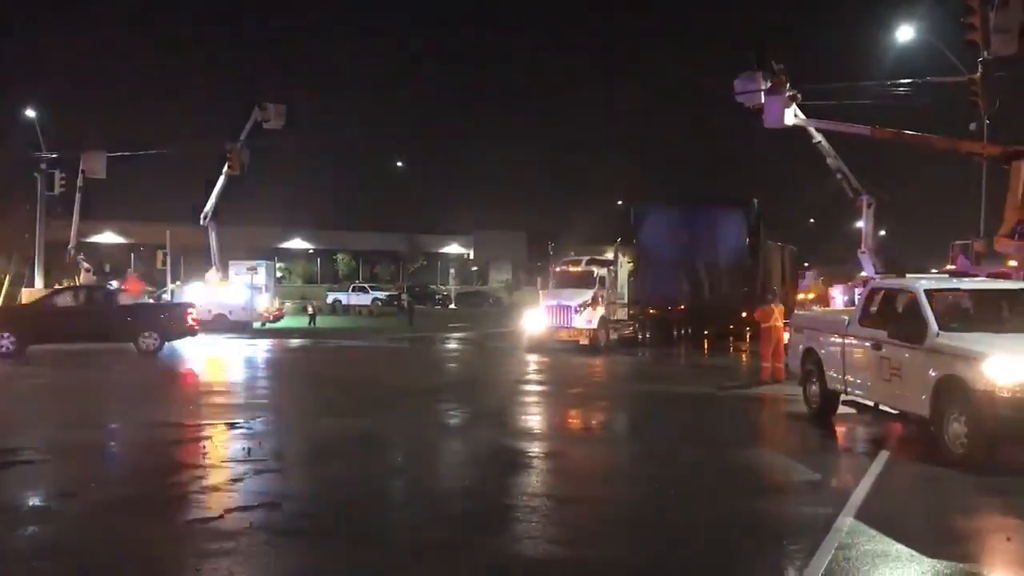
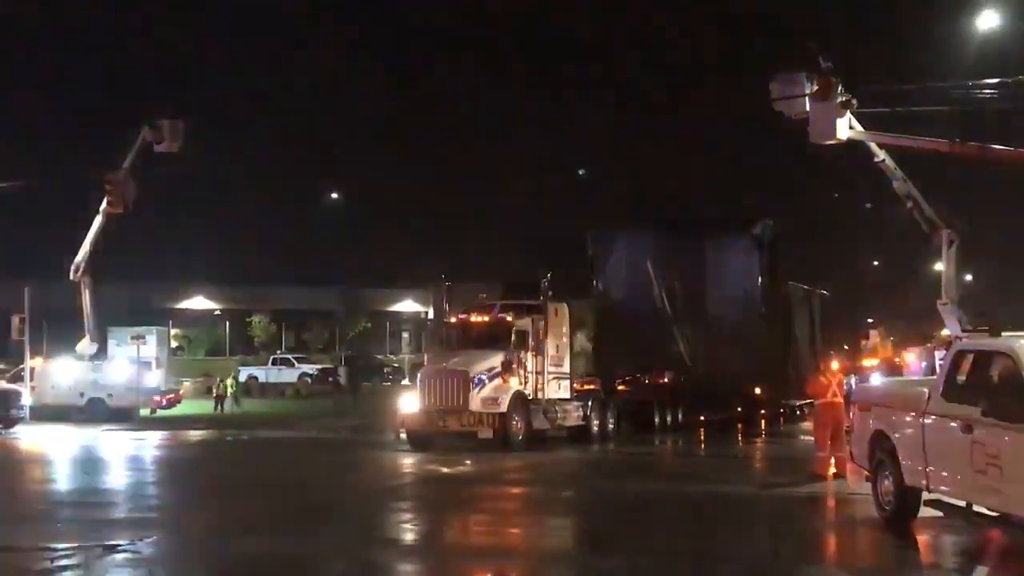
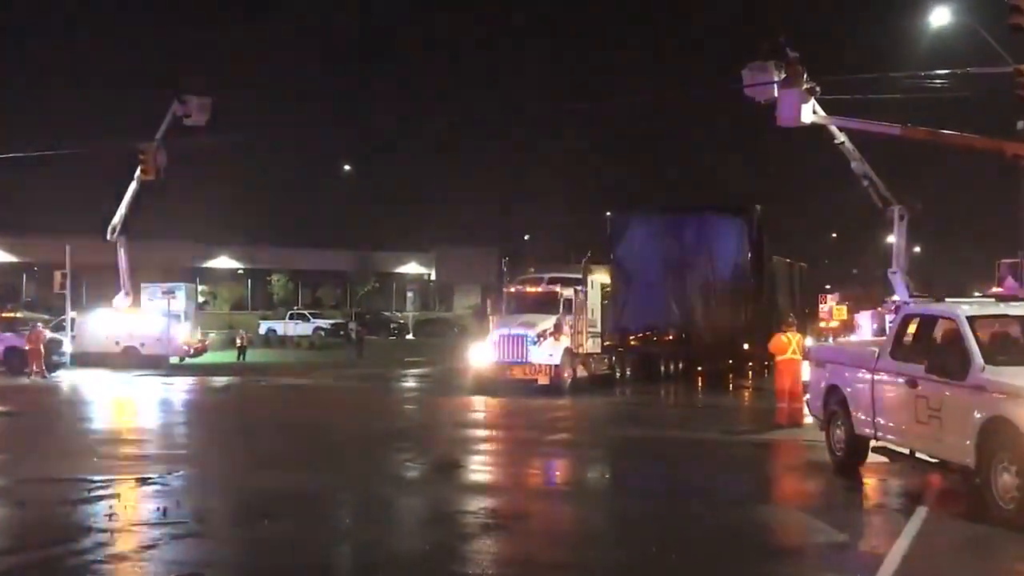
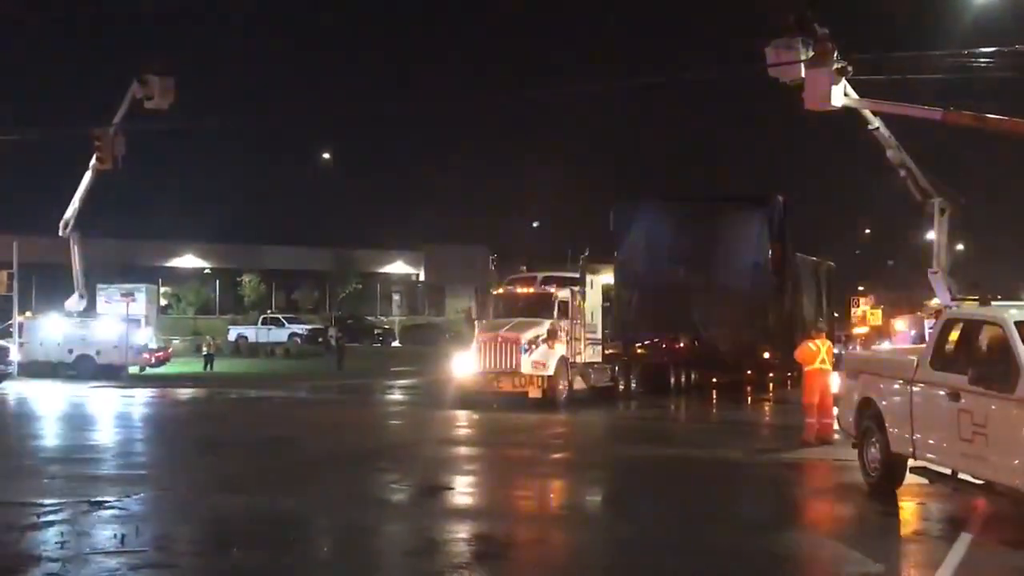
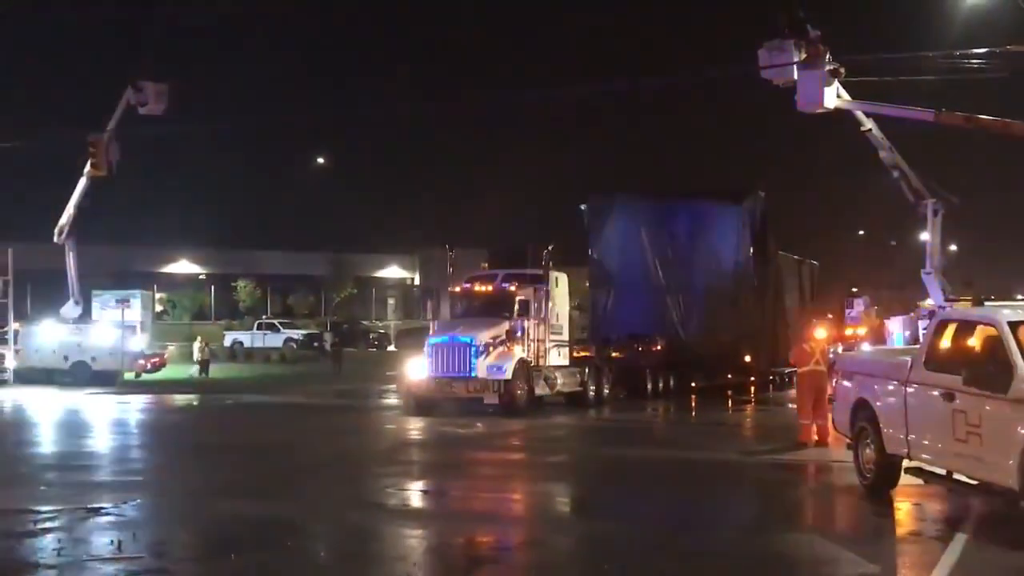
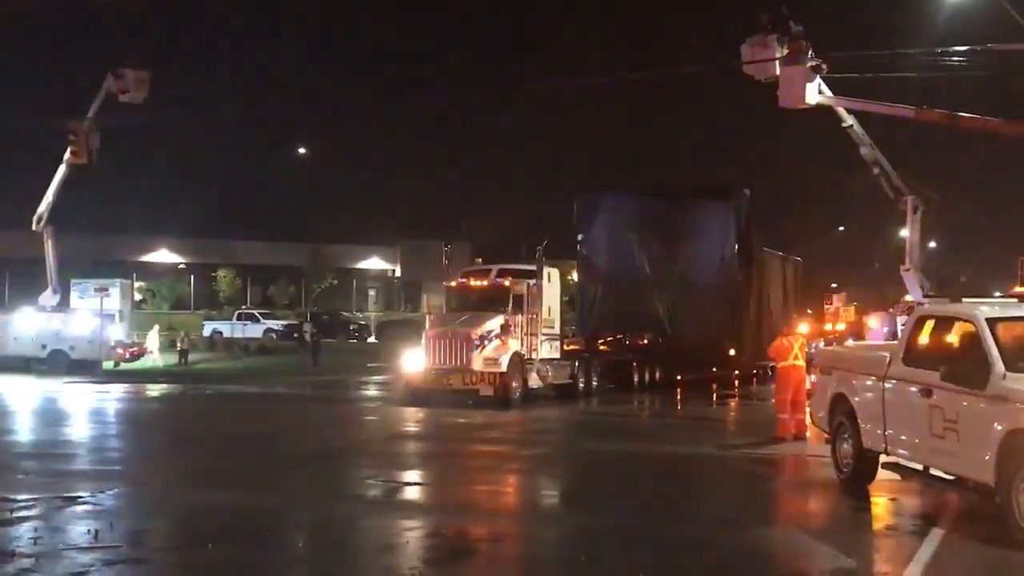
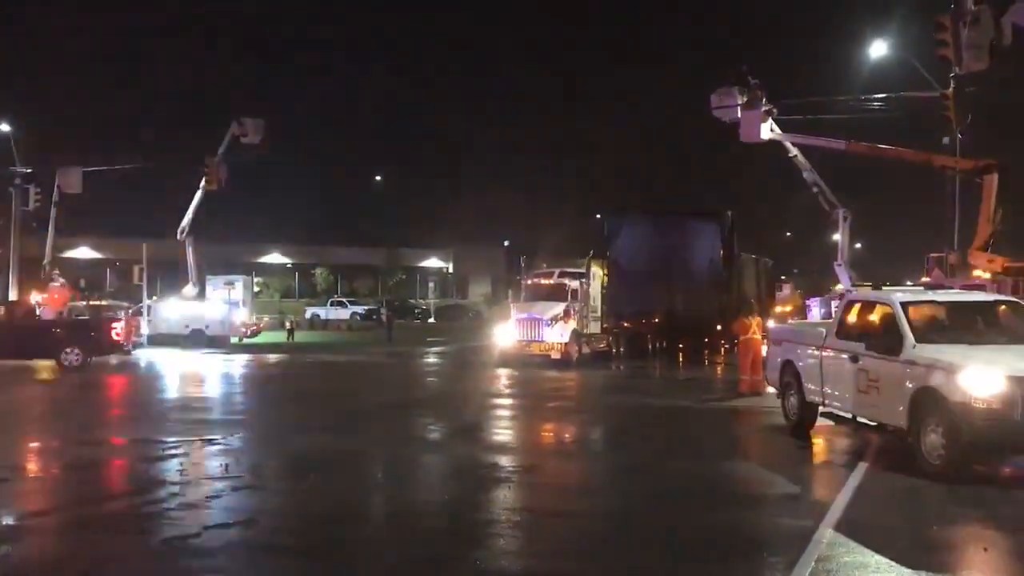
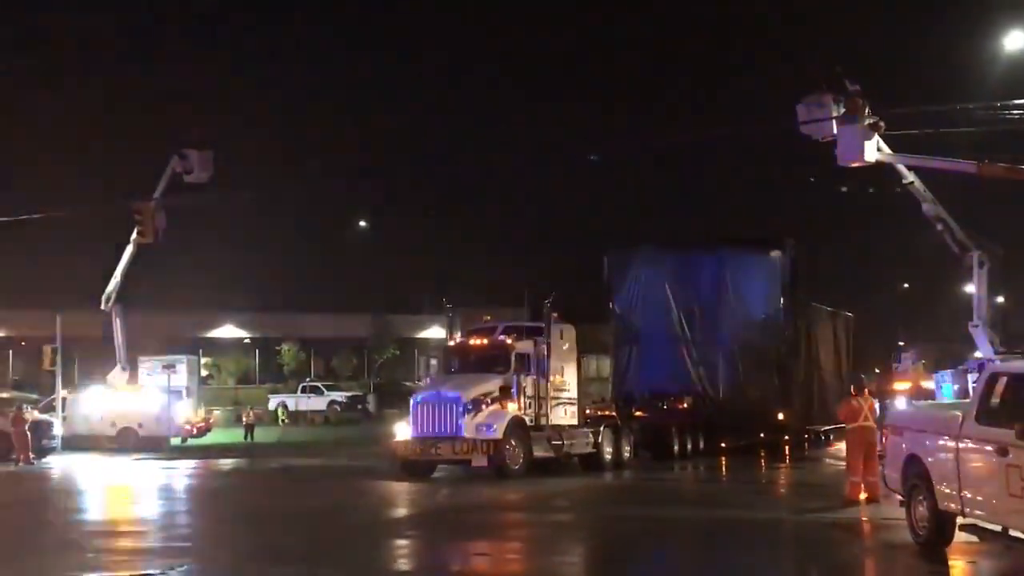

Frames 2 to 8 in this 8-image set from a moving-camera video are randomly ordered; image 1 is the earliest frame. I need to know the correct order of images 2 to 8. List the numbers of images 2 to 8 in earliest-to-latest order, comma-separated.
7, 3, 4, 6, 5, 2, 8
